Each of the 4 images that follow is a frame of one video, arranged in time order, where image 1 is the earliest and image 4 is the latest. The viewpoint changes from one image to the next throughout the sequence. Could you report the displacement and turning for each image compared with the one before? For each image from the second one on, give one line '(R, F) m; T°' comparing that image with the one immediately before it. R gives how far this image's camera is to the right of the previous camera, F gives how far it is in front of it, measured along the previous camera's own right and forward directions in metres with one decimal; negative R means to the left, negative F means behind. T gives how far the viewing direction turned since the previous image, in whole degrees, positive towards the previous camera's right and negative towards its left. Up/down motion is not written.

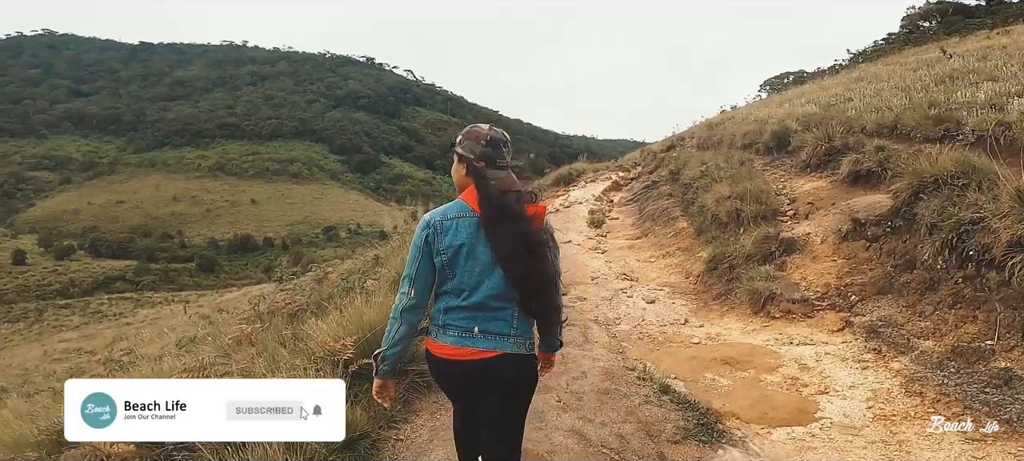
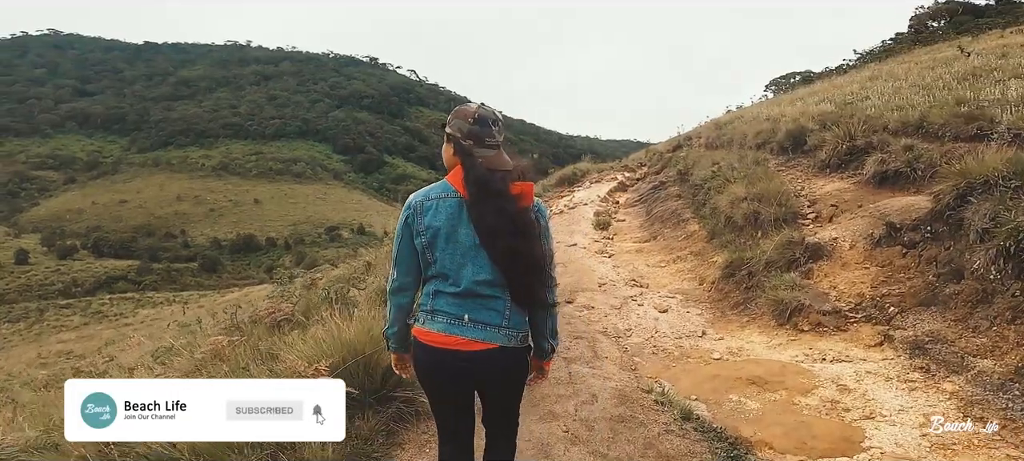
(0.0, +0.5) m; 0°
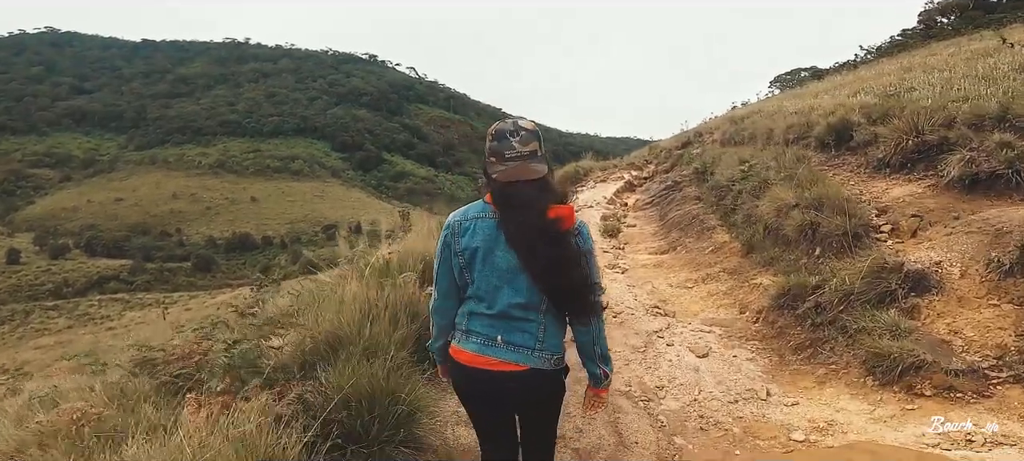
(+0.1, +1.5) m; 0°
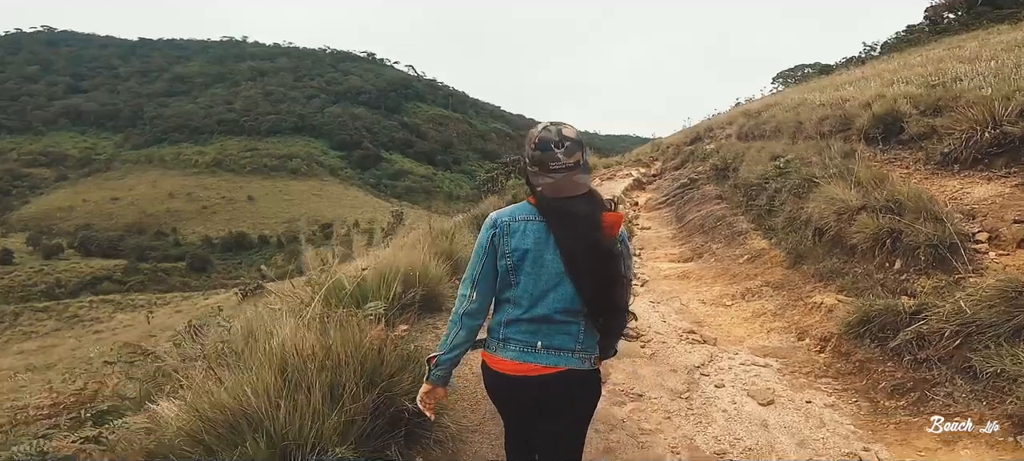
(0.0, +1.1) m; 0°
